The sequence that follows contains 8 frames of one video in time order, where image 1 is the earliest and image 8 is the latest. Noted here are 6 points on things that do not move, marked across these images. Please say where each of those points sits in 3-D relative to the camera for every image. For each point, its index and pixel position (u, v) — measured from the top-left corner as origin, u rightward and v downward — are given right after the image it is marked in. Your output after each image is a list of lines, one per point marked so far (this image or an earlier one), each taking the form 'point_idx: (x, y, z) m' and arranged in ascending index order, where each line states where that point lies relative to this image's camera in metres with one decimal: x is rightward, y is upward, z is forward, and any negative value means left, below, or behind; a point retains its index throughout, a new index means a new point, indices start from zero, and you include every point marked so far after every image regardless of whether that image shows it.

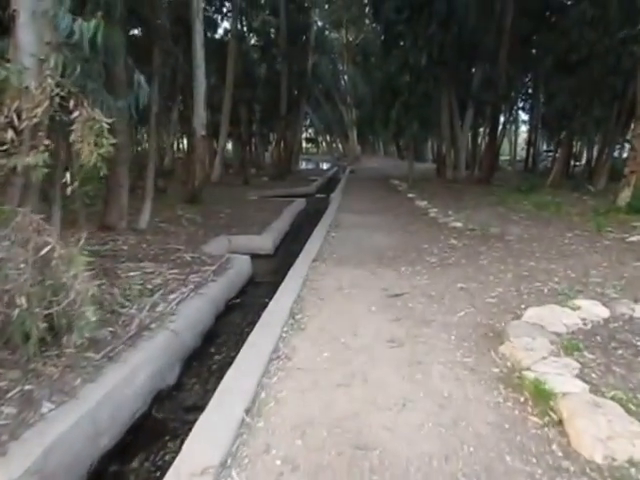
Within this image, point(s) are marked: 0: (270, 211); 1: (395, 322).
0: (-1.1, +0.7, +10.9) m
1: (+0.7, -0.7, +4.4) m
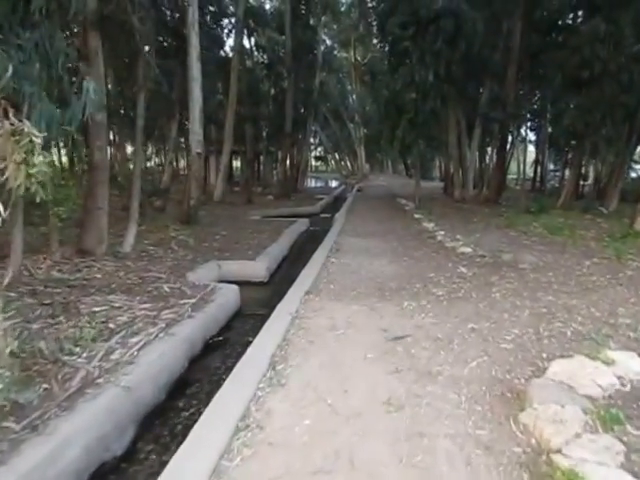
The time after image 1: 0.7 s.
0: (-1.1, +0.2, +10.3) m
1: (+0.6, -1.0, +3.7) m
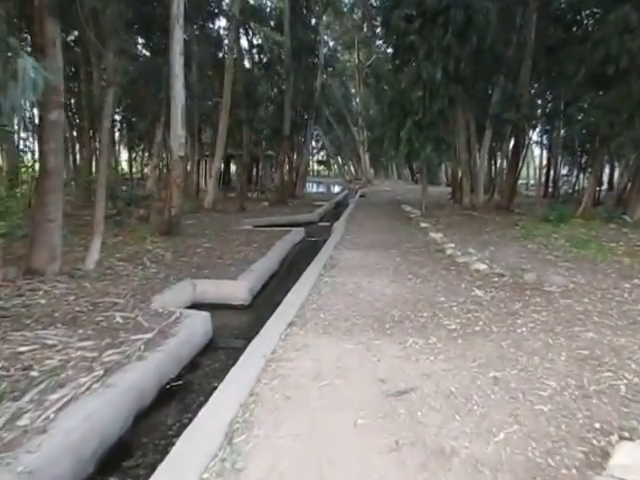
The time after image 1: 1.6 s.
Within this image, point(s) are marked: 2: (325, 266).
0: (-1.2, -0.1, +9.3) m
1: (+0.4, -1.2, +2.7) m
2: (+0.1, -0.4, +7.2) m
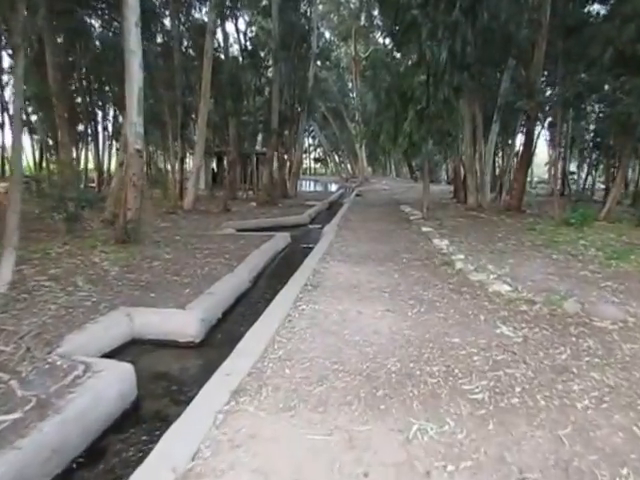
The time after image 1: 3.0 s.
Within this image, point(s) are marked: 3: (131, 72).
0: (-1.4, -0.2, +7.8) m
1: (+0.2, -1.4, +1.2) m
2: (-0.2, -0.5, +5.8) m
3: (-2.9, +2.6, +7.6) m
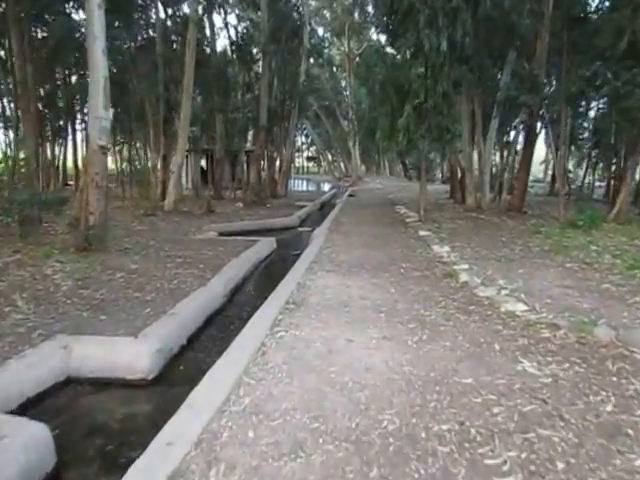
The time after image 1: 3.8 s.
0: (-1.6, -0.3, +7.0) m
1: (+0.1, -1.5, +0.4) m
2: (-0.3, -0.6, +4.9) m
3: (-3.1, +2.5, +6.7) m
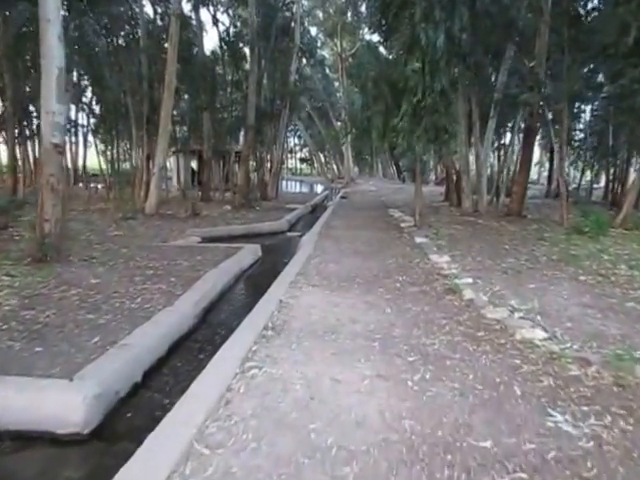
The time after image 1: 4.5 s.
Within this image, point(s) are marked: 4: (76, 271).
0: (-1.8, -0.4, +6.2) m
1: (0.0, -1.6, -0.3) m
2: (-0.5, -0.8, +4.2) m
3: (-3.3, +2.4, +6.0) m
4: (-3.0, -0.4, +5.9) m
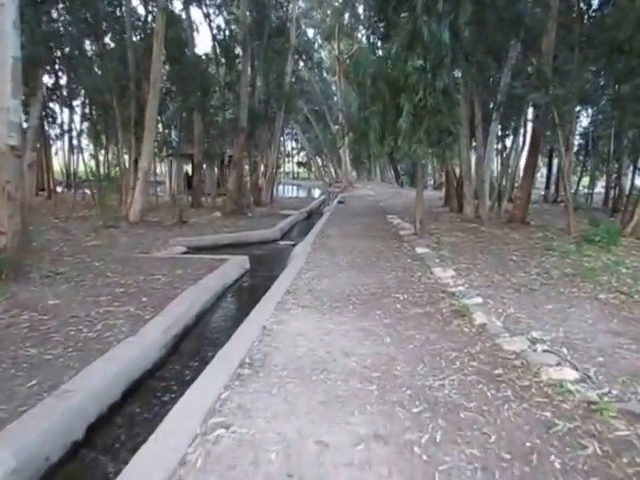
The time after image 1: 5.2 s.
0: (-1.9, -0.6, +5.5) m
1: (-0.1, -1.7, -1.0) m
2: (-0.6, -0.9, +3.5) m
3: (-3.4, +2.2, +5.3) m
4: (-3.1, -0.6, +5.2) m
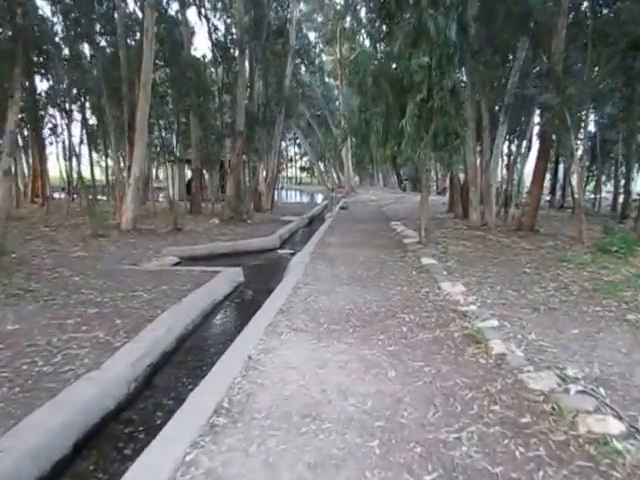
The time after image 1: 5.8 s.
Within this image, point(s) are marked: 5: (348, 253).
0: (-1.9, -0.7, +5.0) m
1: (-0.2, -1.8, -1.6) m
2: (-0.6, -1.0, +2.9) m
3: (-3.4, +2.1, +4.8) m
4: (-3.1, -0.7, +4.6) m
5: (+0.5, -0.2, +9.2) m
